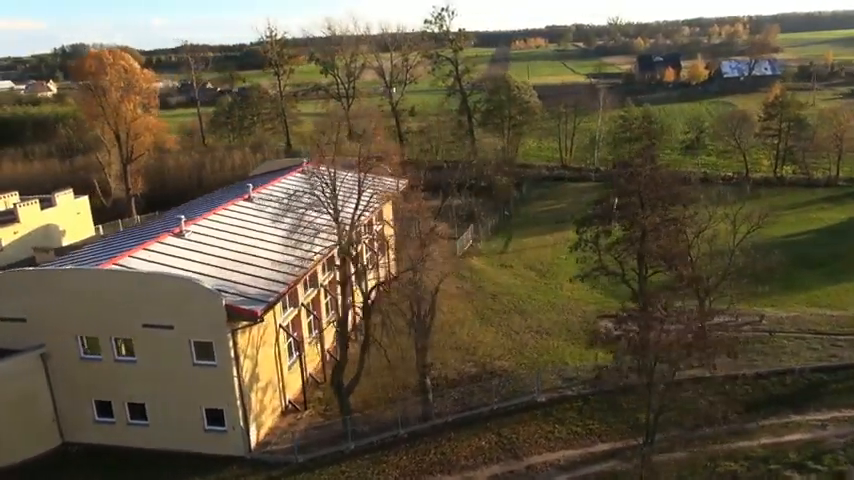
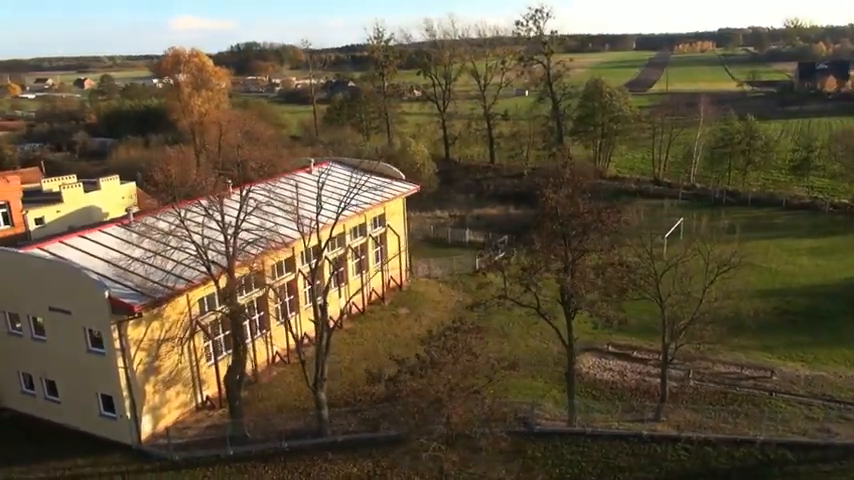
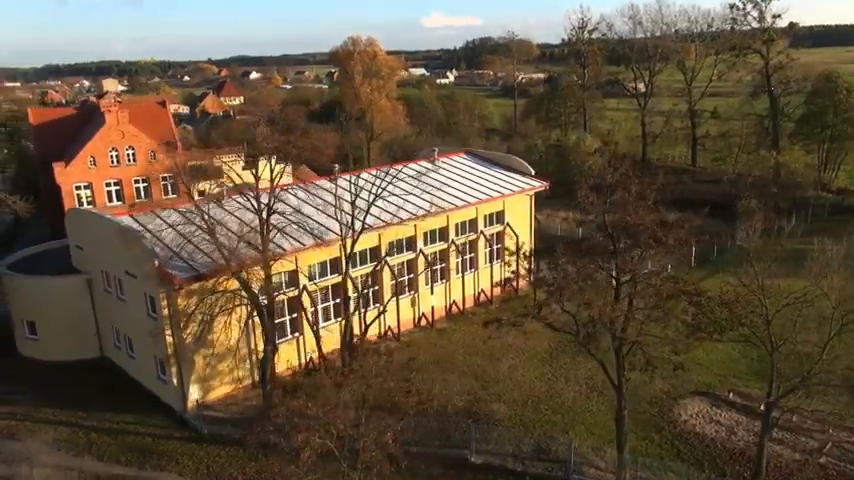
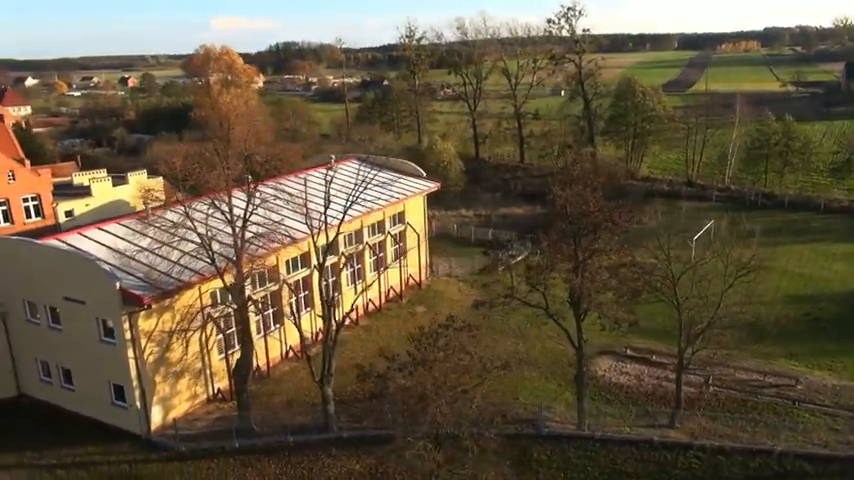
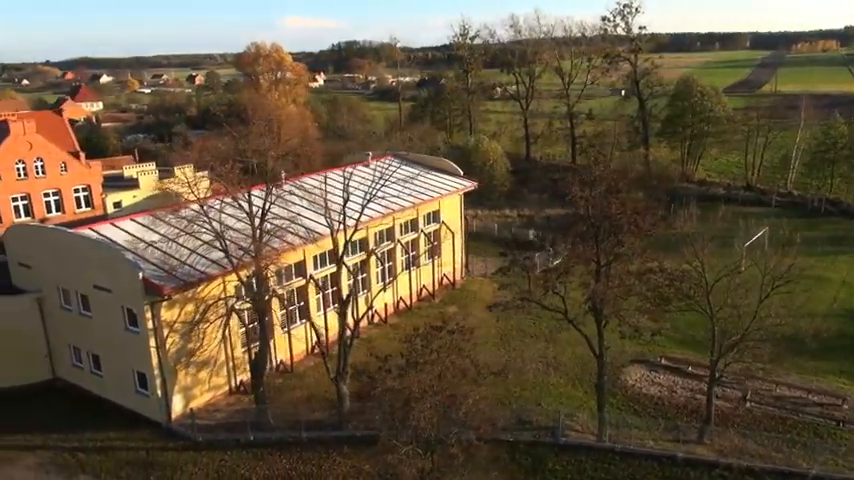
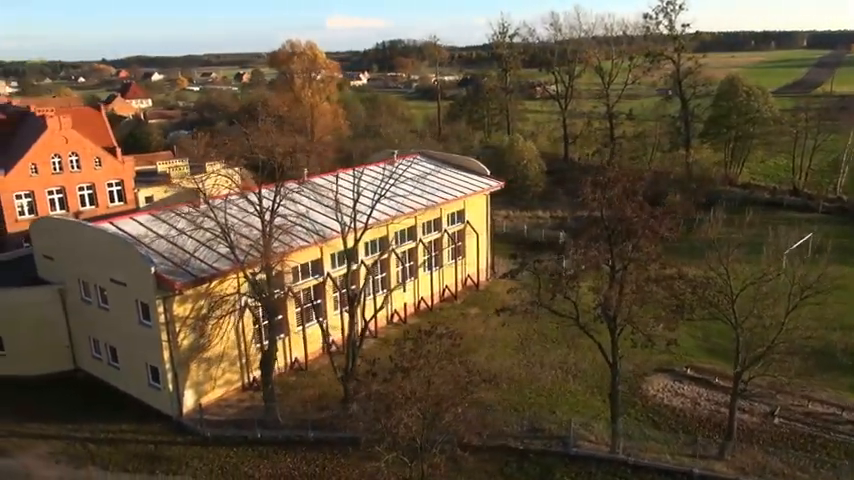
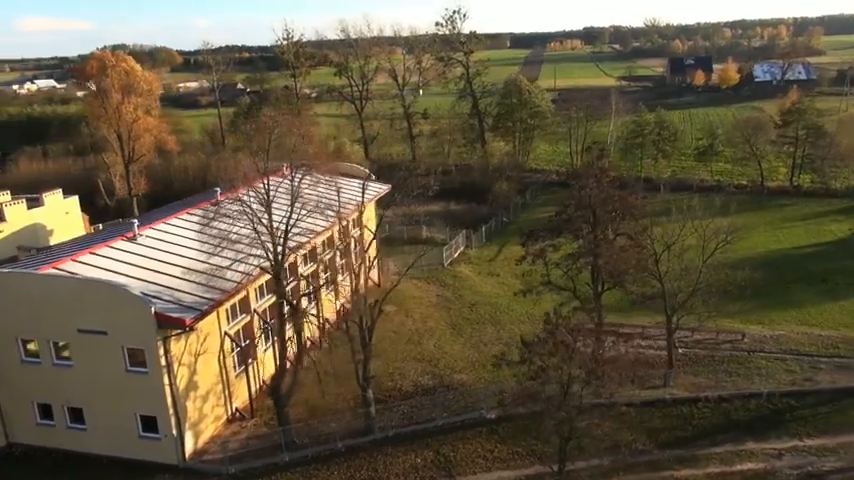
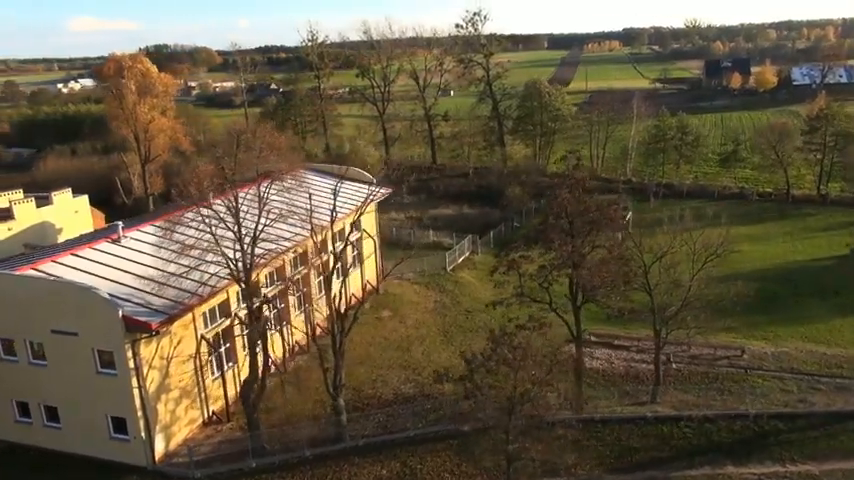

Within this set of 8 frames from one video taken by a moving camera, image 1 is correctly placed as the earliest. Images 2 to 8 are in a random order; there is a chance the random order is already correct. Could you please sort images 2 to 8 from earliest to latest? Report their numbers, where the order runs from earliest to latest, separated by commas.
7, 8, 2, 4, 5, 6, 3
